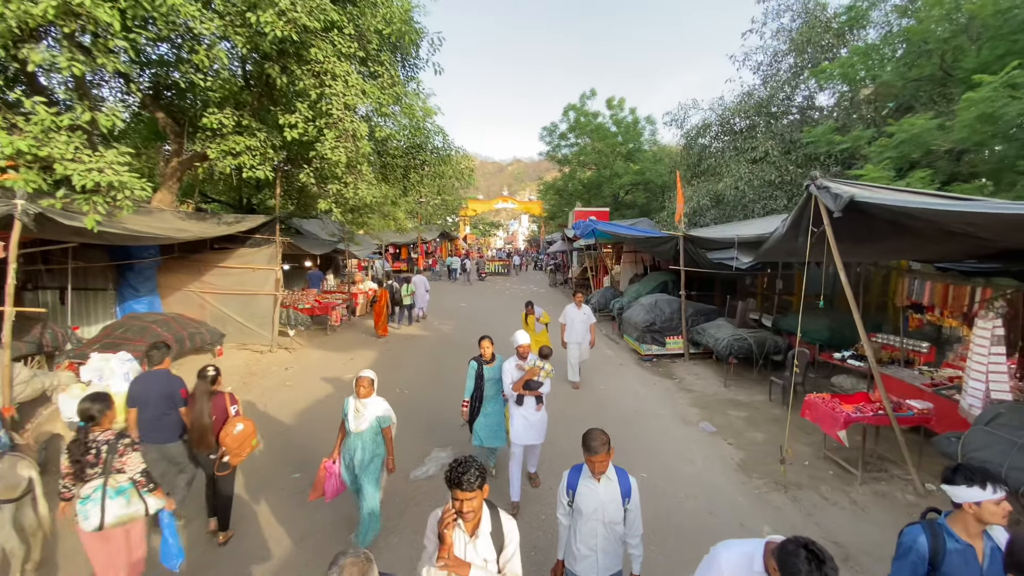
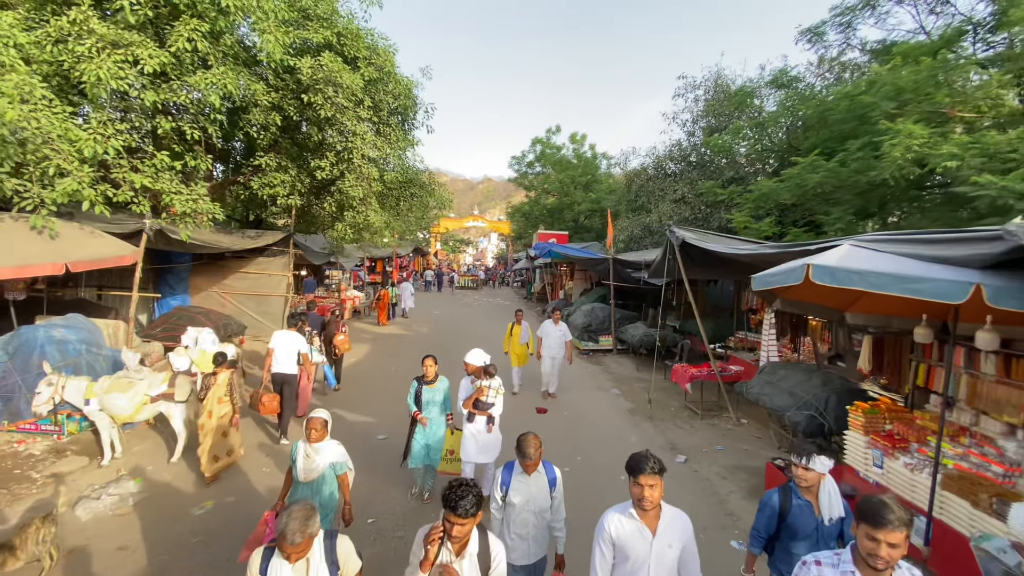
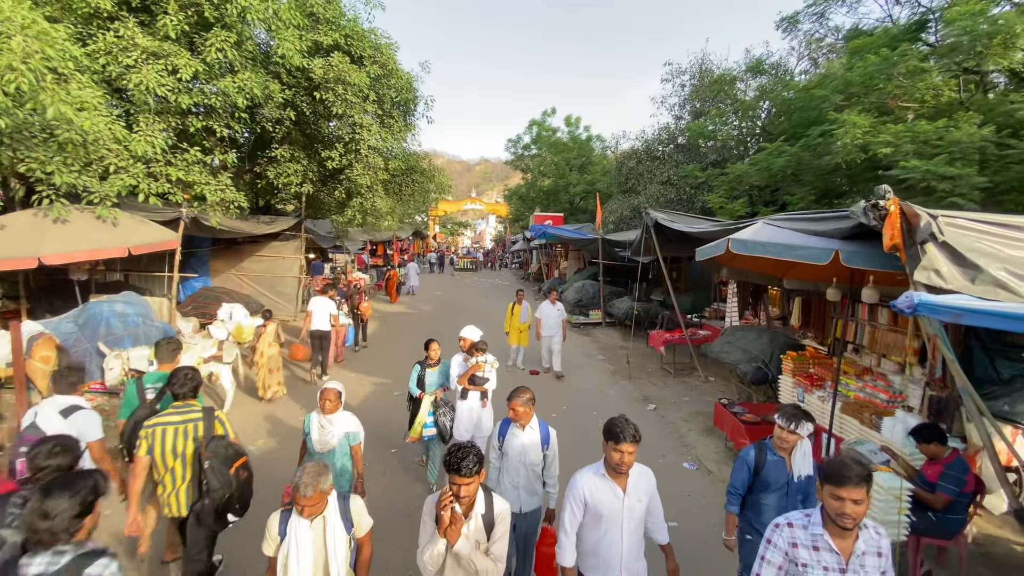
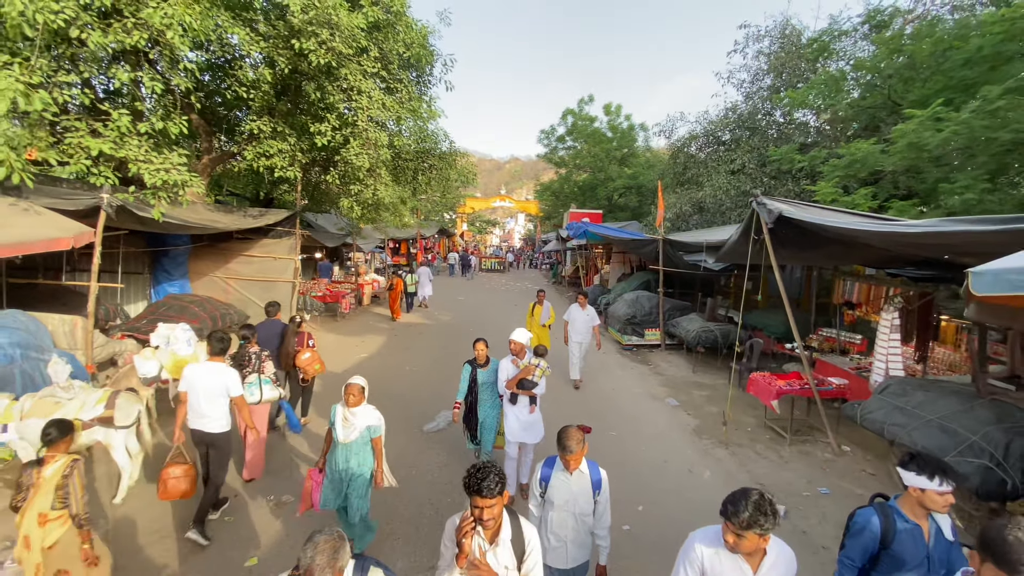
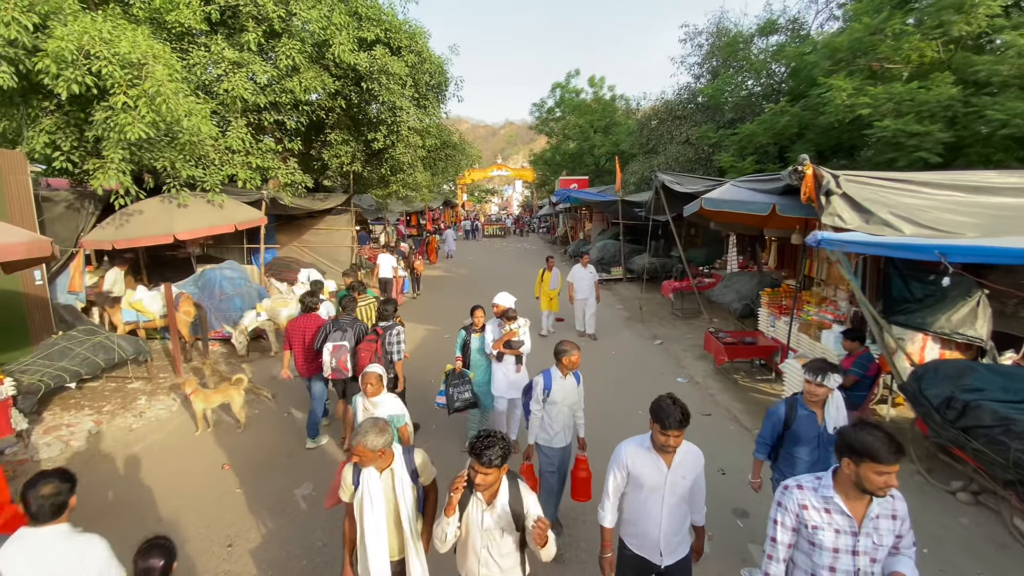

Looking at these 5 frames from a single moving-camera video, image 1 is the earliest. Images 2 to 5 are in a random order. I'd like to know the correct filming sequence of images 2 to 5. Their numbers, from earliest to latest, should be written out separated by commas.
4, 2, 3, 5
